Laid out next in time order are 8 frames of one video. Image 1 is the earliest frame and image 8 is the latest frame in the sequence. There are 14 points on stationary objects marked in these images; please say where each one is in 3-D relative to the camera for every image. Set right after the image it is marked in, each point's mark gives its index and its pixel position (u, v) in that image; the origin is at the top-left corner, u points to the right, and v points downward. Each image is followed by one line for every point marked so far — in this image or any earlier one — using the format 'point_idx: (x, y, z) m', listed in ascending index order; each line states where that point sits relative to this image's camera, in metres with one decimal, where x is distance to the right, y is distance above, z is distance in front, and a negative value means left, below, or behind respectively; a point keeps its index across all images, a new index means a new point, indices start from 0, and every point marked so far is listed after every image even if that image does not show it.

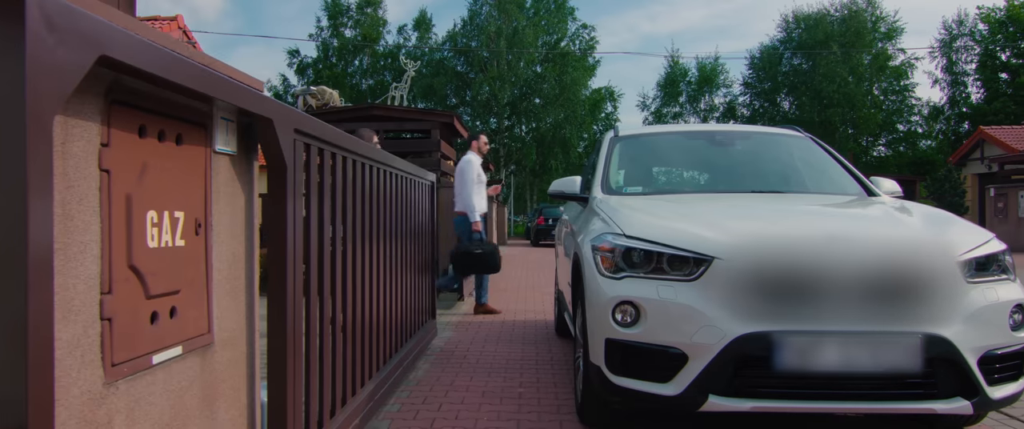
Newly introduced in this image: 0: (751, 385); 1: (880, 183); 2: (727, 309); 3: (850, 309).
0: (+0.9, -0.7, +2.9) m
1: (+2.2, +0.2, +4.5) m
2: (+0.8, -0.4, +2.9) m
3: (+1.3, -0.4, +2.9) m
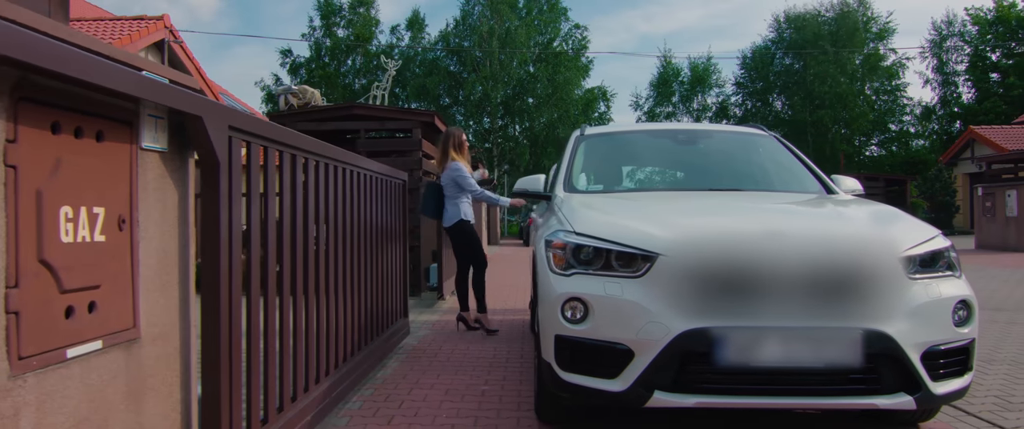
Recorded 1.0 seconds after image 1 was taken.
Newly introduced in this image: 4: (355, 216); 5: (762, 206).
0: (+0.7, -0.6, +2.9) m
1: (+2.0, +0.2, +4.6) m
2: (+0.6, -0.4, +2.9) m
3: (+1.1, -0.4, +2.9) m
4: (-1.0, 0.0, +4.7) m
5: (+1.2, 0.0, +3.6) m
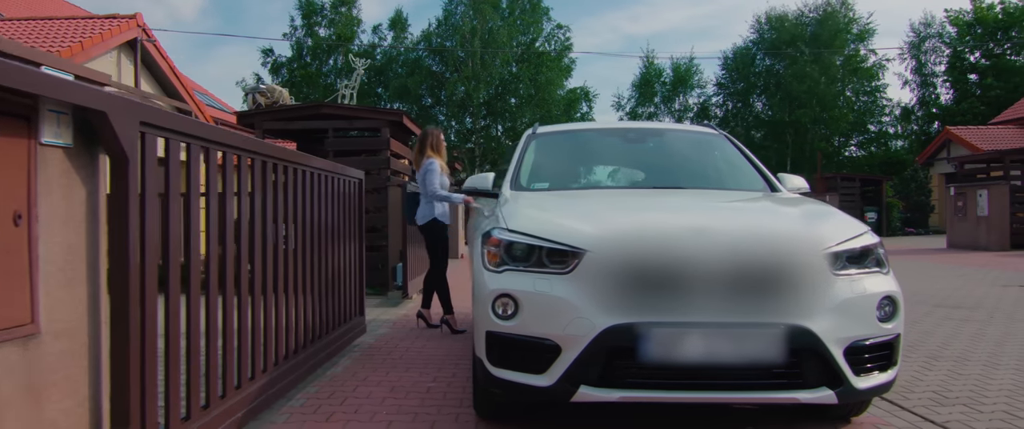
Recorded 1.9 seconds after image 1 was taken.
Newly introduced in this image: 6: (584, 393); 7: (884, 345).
0: (+0.4, -0.6, +3.0) m
1: (+1.7, +0.2, +4.6) m
2: (+0.3, -0.3, +3.0) m
3: (+0.8, -0.3, +3.0) m
4: (-1.3, 0.0, +4.7) m
5: (+0.9, +0.1, +3.7) m
6: (+0.3, -0.7, +3.0) m
7: (+1.5, -0.5, +3.1) m
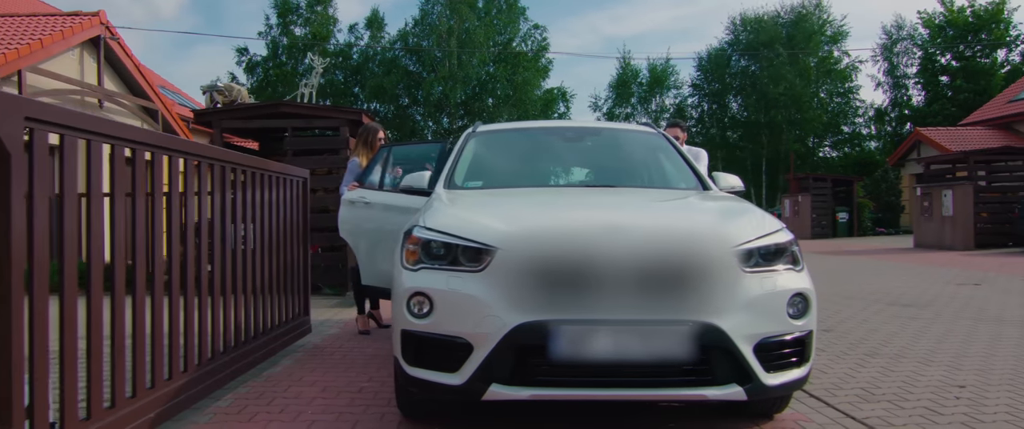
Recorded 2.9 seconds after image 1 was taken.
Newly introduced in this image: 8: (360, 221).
0: (+0.1, -0.6, +3.0) m
1: (+1.3, +0.2, +4.7) m
2: (0.0, -0.3, +3.0) m
3: (+0.4, -0.3, +3.0) m
4: (-1.7, 0.0, +4.6) m
5: (+0.5, +0.1, +3.7) m
6: (-0.1, -0.7, +3.0) m
7: (+1.2, -0.5, +3.2) m
8: (-1.1, 0.0, +5.8) m
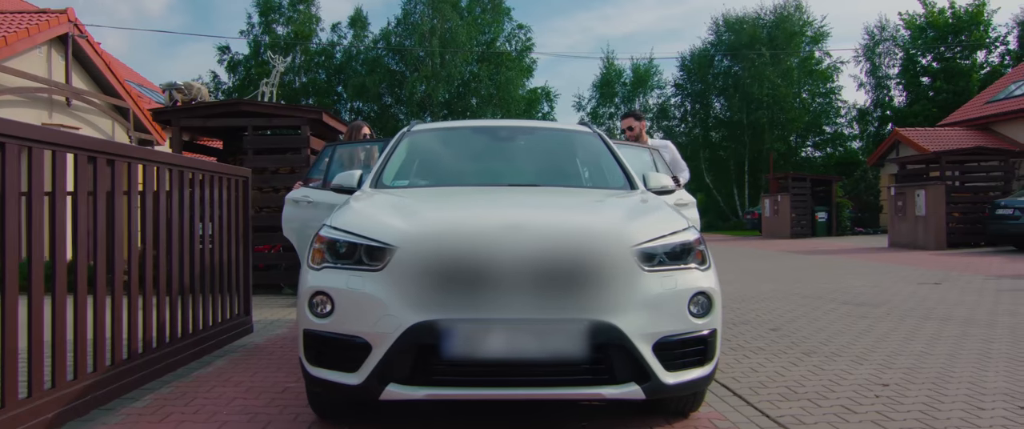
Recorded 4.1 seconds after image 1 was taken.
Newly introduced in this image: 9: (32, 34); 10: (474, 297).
0: (-0.3, -0.6, +2.9) m
1: (+0.9, +0.2, +4.7) m
2: (-0.4, -0.3, +3.0) m
3: (0.0, -0.3, +3.0) m
4: (-2.1, 0.0, +4.6) m
5: (+0.1, +0.1, +3.7) m
6: (-0.5, -0.7, +2.9) m
7: (+0.8, -0.5, +3.2) m
8: (-1.6, 0.0, +5.7) m
9: (-8.2, +3.1, +13.0) m
10: (-0.1, -0.3, +2.9) m
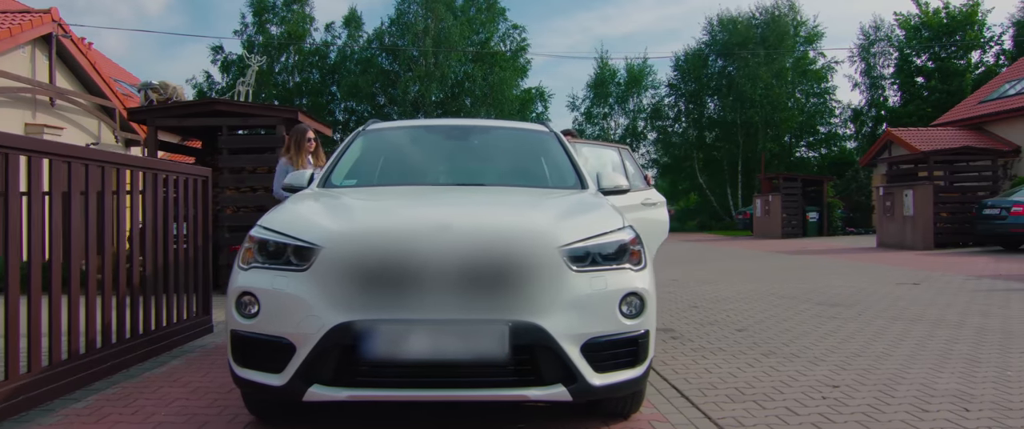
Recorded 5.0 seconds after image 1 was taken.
0: (-0.6, -0.6, +2.9) m
1: (+0.6, +0.2, +4.6) m
2: (-0.7, -0.3, +2.9) m
3: (-0.3, -0.3, +2.9) m
4: (-2.4, 0.0, +4.6) m
5: (-0.2, +0.1, +3.6) m
6: (-0.8, -0.7, +2.9) m
7: (+0.5, -0.5, +3.1) m
8: (-1.9, 0.0, +5.7) m
9: (-8.5, +3.1, +12.9) m
10: (-0.4, -0.3, +2.9) m
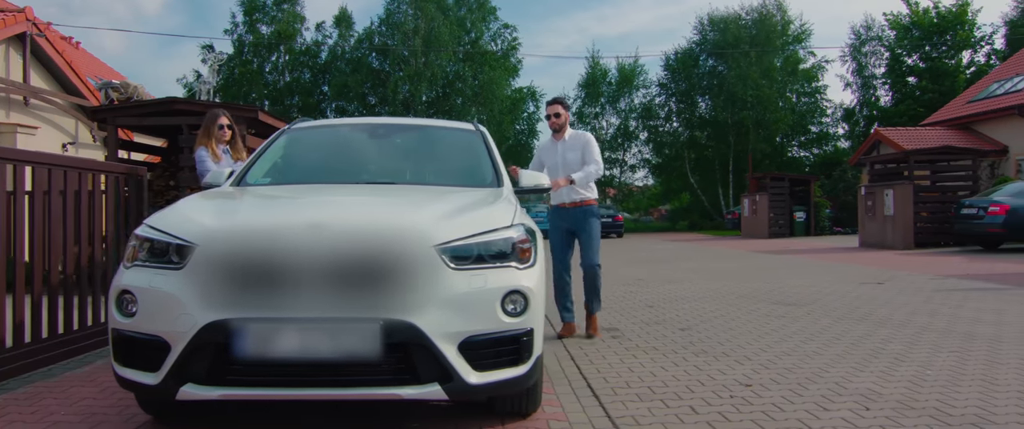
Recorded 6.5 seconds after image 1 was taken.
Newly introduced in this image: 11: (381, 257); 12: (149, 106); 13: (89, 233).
0: (-1.1, -0.6, +2.9) m
1: (+0.1, +0.2, +4.6) m
2: (-1.2, -0.3, +2.9) m
3: (-0.8, -0.3, +2.9) m
4: (-2.9, 0.0, +4.6) m
5: (-0.7, +0.1, +3.6) m
6: (-1.2, -0.7, +2.9) m
7: (0.0, -0.5, +3.1) m
8: (-2.4, 0.0, +5.7) m
9: (-9.0, +3.1, +12.9) m
10: (-0.9, -0.3, +2.9) m
11: (-0.5, -0.2, +3.0) m
12: (-4.4, +1.3, +9.2) m
13: (-2.9, -0.1, +5.2) m
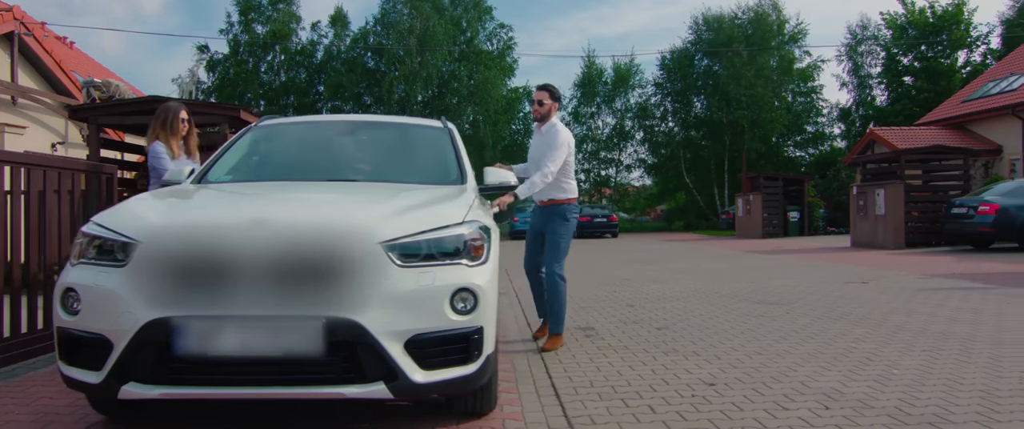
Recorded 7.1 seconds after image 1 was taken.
0: (-1.3, -0.6, +2.9) m
1: (-0.1, +0.2, +4.6) m
2: (-1.4, -0.3, +2.9) m
3: (-1.0, -0.3, +2.9) m
4: (-3.1, 0.0, +4.5) m
5: (-0.9, +0.1, +3.6) m
6: (-1.5, -0.7, +2.9) m
7: (-0.2, -0.5, +3.1) m
8: (-2.6, 0.0, +5.7) m
9: (-9.2, +3.1, +12.9) m
10: (-1.1, -0.3, +2.9) m
11: (-0.7, -0.1, +2.9) m
12: (-4.6, +1.3, +9.2) m
13: (-3.1, -0.1, +5.2) m
